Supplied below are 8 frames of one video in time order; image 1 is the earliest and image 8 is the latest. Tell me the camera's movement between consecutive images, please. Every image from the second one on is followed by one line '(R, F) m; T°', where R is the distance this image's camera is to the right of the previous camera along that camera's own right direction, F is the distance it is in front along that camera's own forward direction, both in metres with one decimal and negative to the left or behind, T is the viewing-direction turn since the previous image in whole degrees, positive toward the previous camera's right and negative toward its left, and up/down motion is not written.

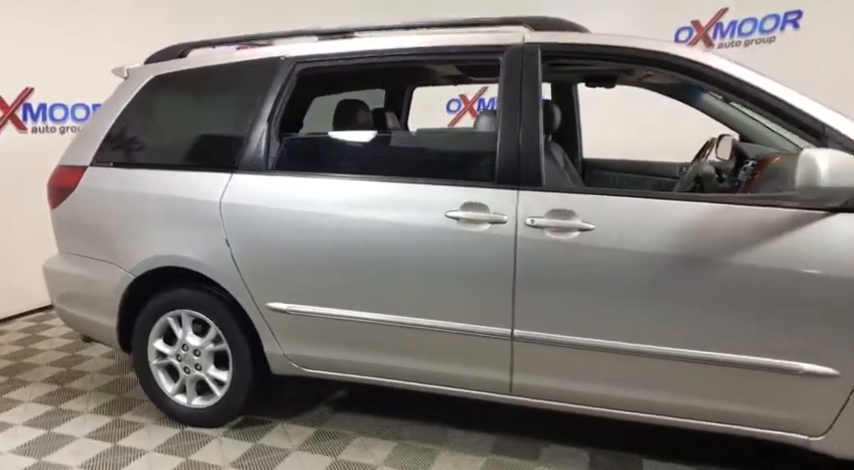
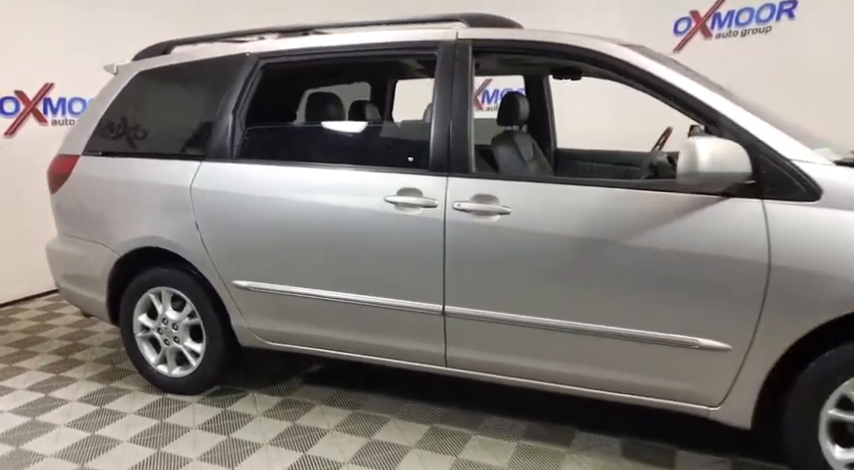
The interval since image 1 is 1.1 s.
(+0.3, -0.2) m; -4°
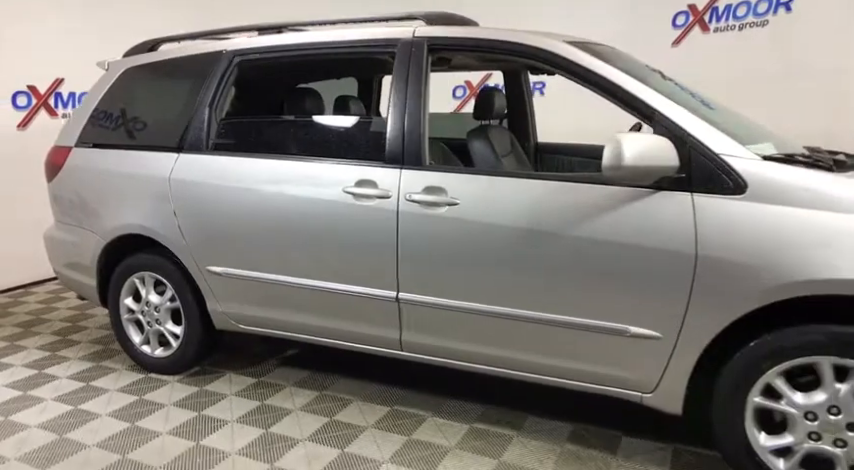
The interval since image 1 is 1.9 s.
(+0.3, -0.1) m; -3°
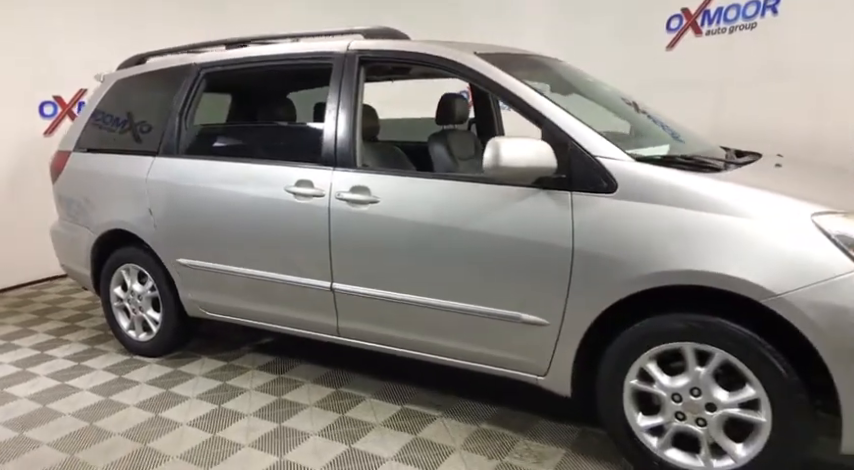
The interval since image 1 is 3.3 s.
(+0.5, -0.2) m; -4°
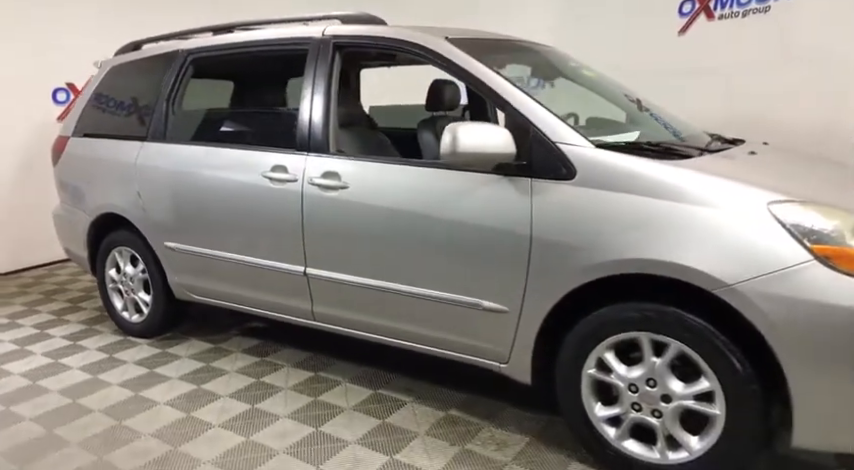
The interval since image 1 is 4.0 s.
(+0.2, 0.0) m; -3°
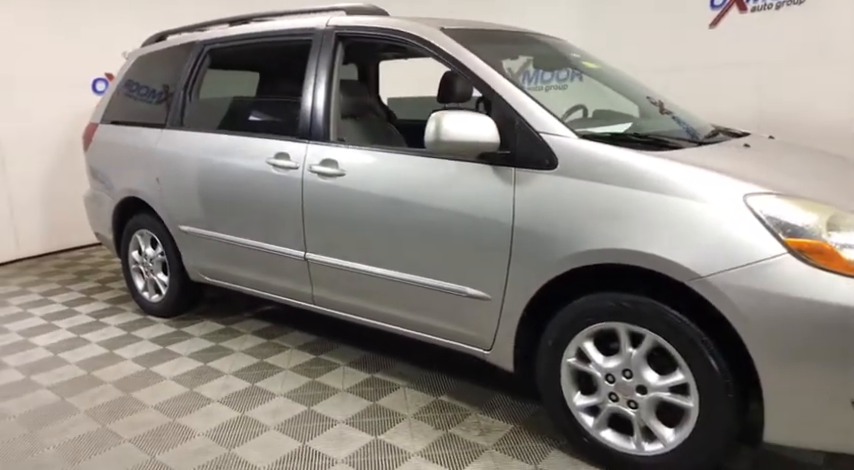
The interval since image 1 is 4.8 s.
(+0.2, 0.0) m; -4°
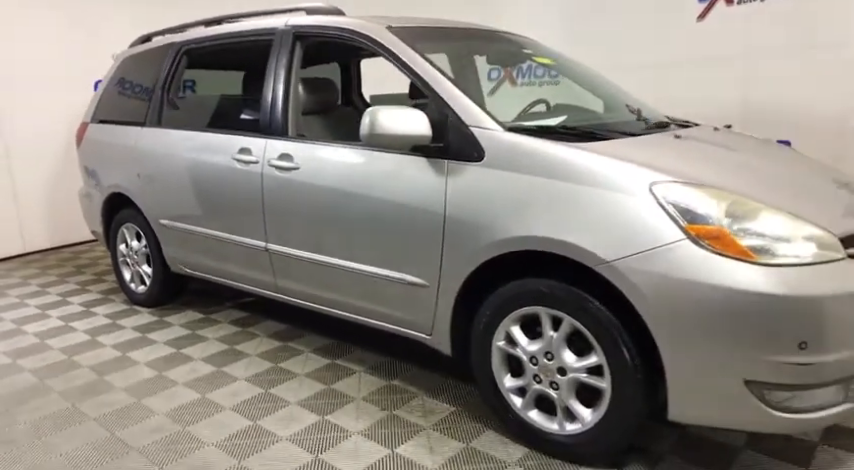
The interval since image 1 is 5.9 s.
(+0.3, -0.1) m; -2°
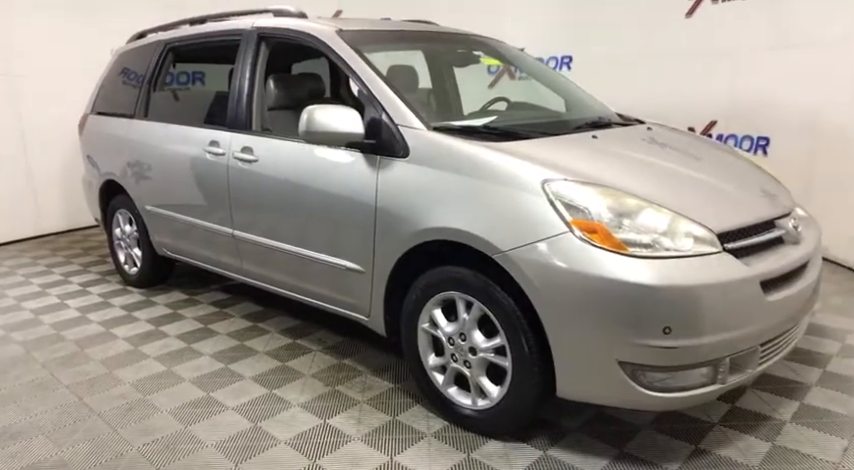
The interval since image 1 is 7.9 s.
(+0.3, -0.2) m; -3°
